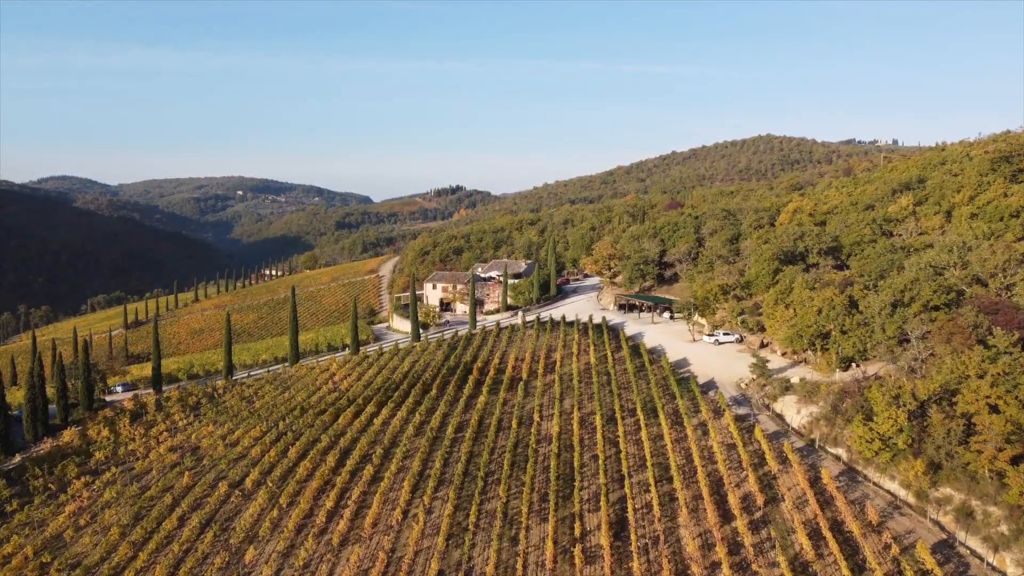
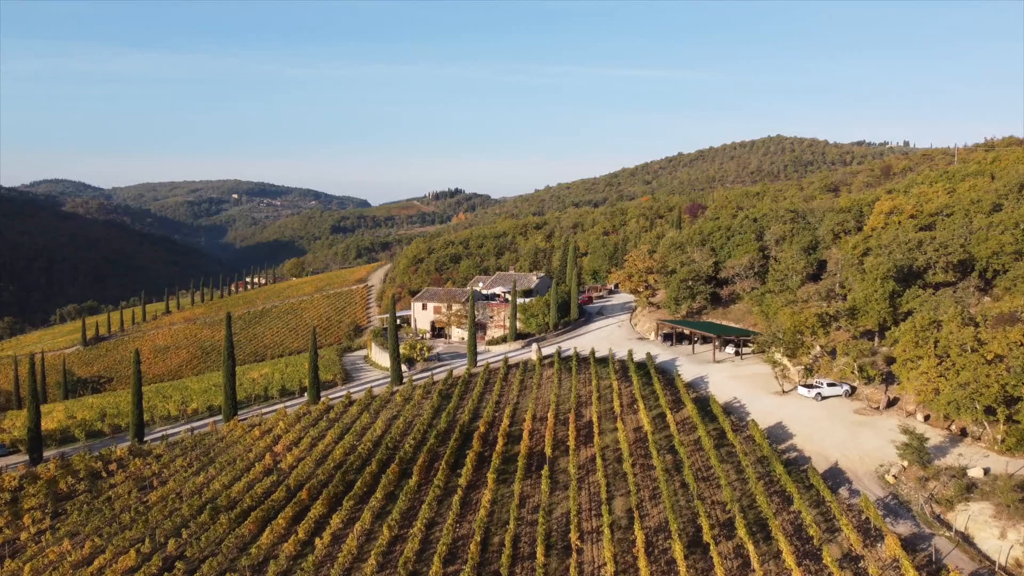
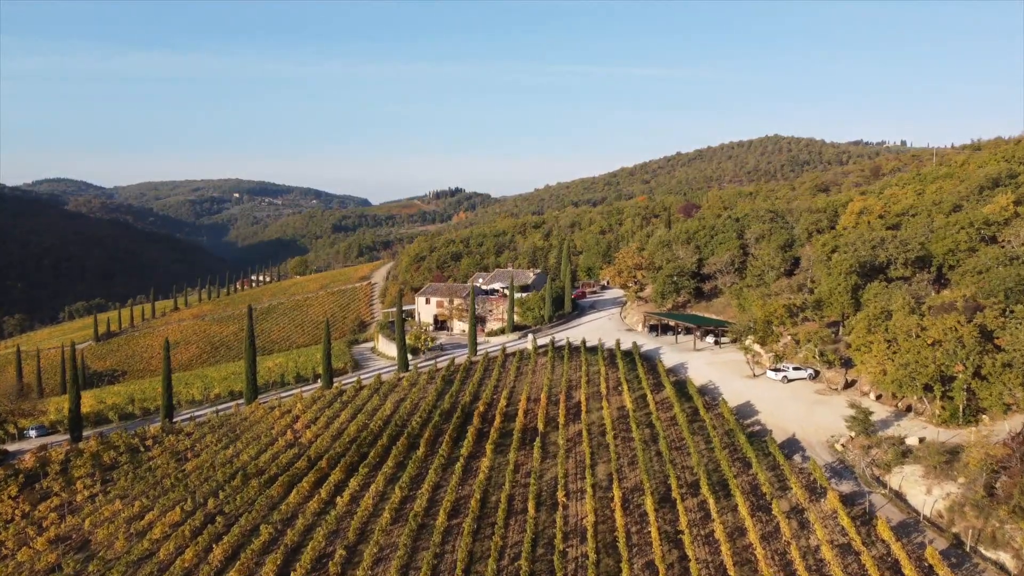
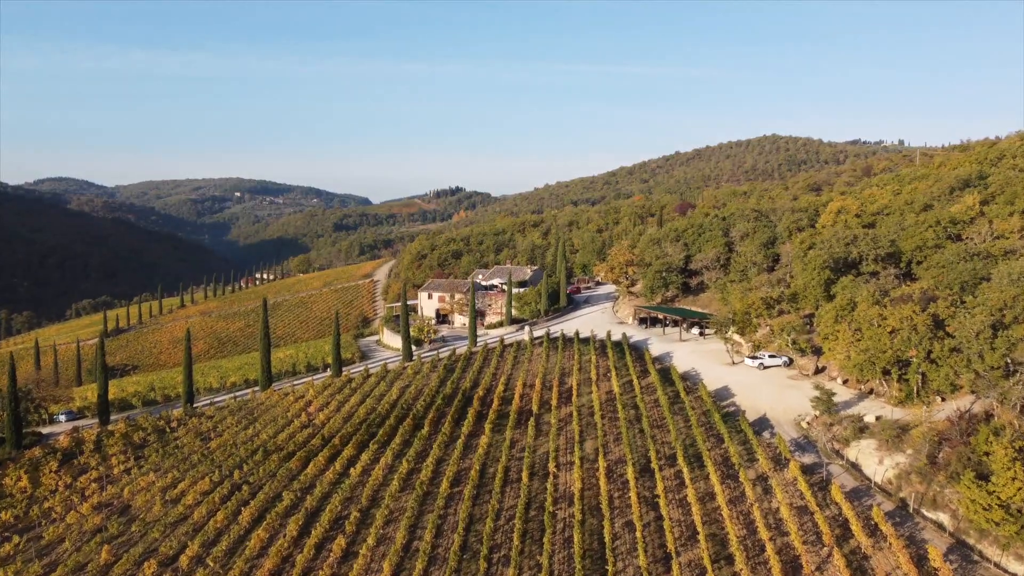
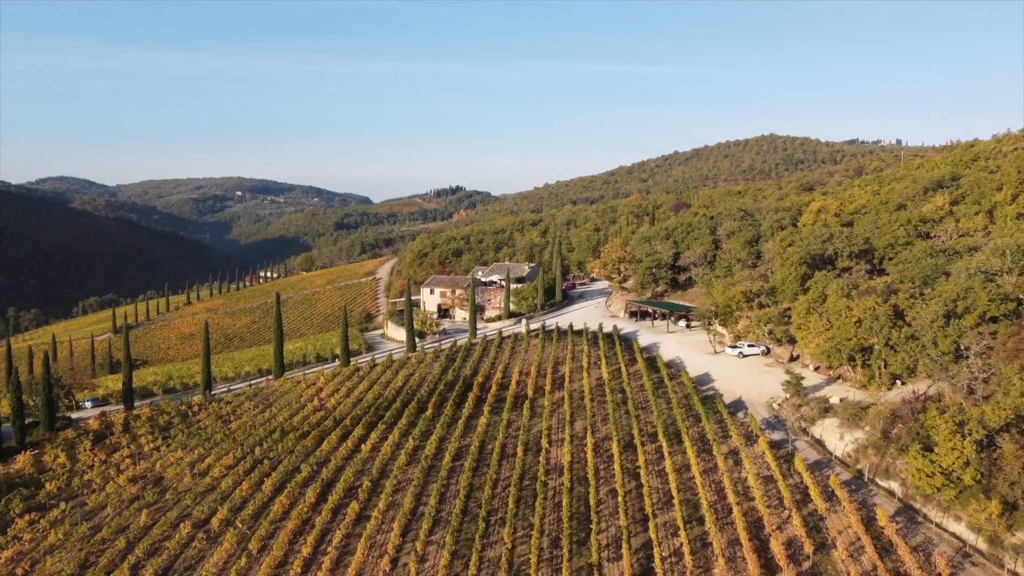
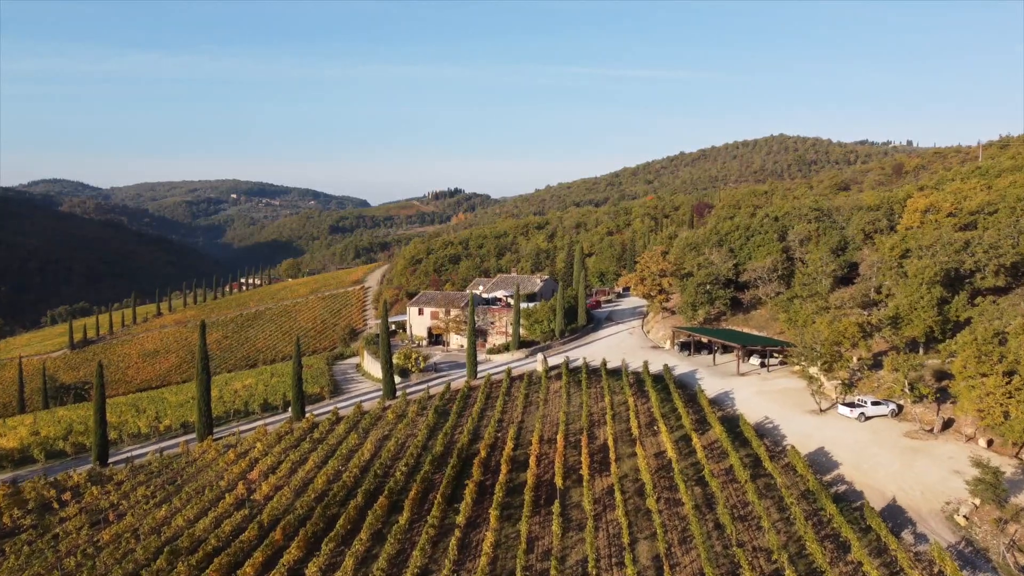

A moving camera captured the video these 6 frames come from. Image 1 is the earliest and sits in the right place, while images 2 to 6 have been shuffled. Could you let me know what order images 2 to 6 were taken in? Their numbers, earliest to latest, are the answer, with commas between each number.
5, 4, 3, 2, 6
